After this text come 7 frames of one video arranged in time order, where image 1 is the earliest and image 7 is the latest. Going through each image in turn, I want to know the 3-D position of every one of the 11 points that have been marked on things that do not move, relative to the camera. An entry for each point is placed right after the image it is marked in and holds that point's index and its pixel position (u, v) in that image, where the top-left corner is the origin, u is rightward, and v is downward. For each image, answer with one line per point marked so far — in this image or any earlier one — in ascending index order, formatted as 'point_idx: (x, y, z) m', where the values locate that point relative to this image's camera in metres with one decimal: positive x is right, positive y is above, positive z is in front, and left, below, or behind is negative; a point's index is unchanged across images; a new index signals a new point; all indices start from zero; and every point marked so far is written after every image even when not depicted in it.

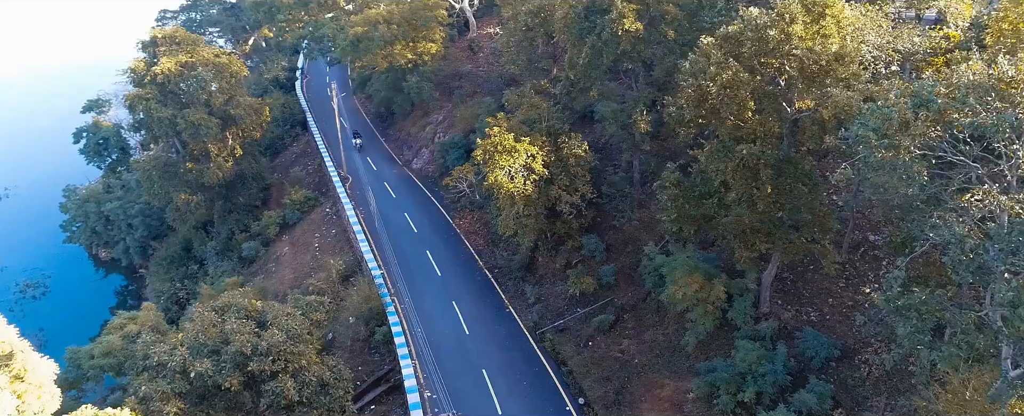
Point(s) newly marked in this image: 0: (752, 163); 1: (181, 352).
0: (+4.9, +0.9, +12.3) m
1: (-7.7, -3.3, +13.3) m
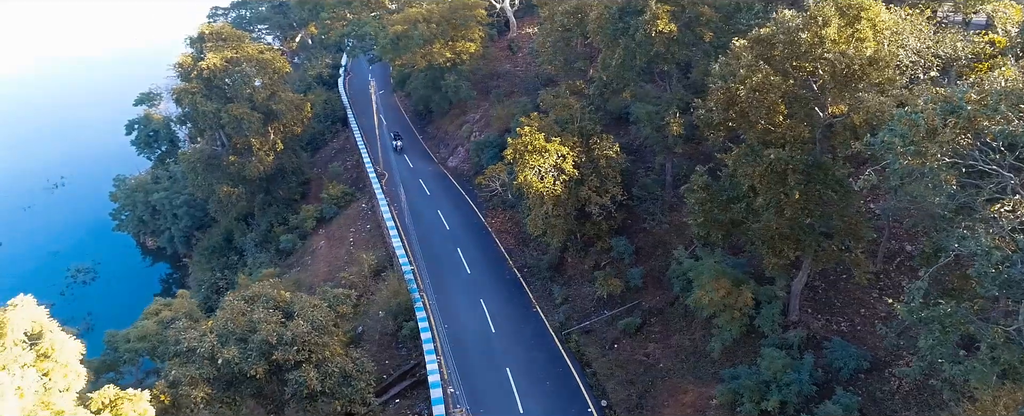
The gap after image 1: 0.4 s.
0: (+5.4, +0.8, +12.2) m
1: (-7.2, -3.1, +13.9) m
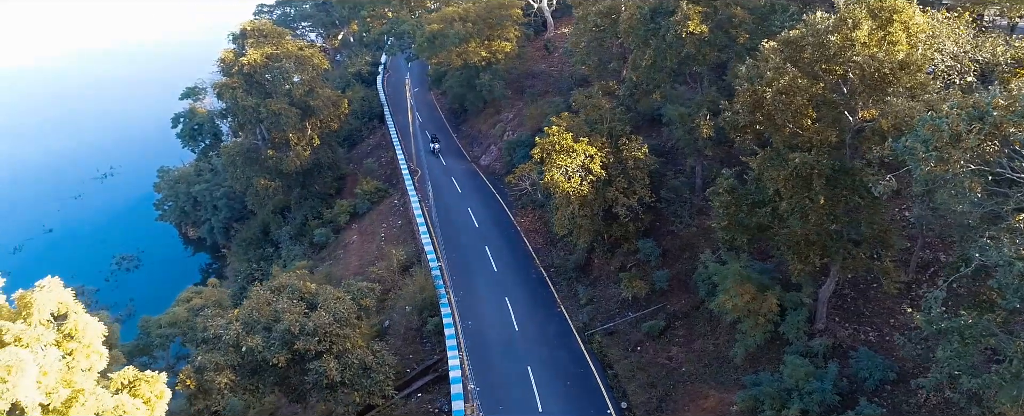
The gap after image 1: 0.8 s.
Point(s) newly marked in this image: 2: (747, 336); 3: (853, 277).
0: (+5.9, +0.7, +12.0) m
1: (-6.7, -2.9, +14.4) m
2: (+6.6, -3.6, +16.6) m
3: (+9.7, -2.0, +16.8) m
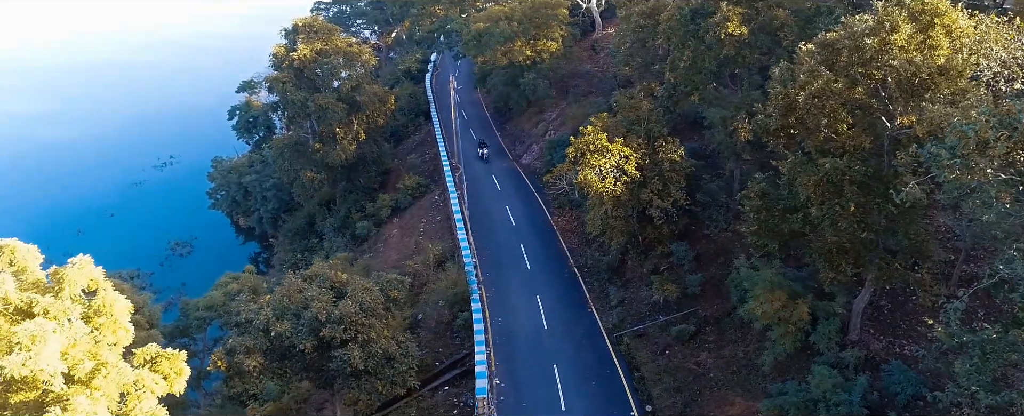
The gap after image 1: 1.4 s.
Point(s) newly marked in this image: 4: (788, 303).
0: (+6.4, +0.6, +11.7) m
1: (-6.1, -2.6, +15.0) m
2: (+7.3, -3.7, +16.3) m
3: (+10.4, -2.2, +16.3) m
4: (+7.3, -2.5, +15.7) m
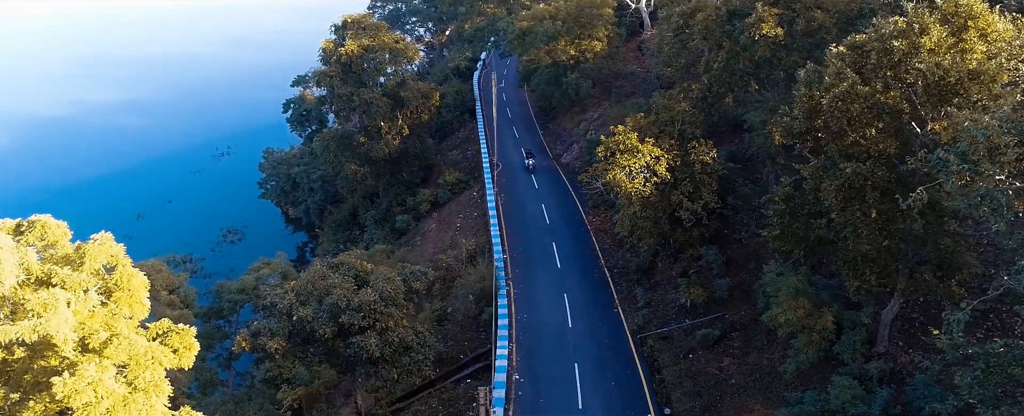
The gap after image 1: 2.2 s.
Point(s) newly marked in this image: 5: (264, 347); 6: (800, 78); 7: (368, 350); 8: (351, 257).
0: (+6.6, +0.5, +11.3) m
1: (-5.7, -2.3, +15.5) m
2: (+7.7, -3.9, +15.9) m
3: (+10.9, -2.5, +15.7) m
4: (+7.7, -2.6, +15.2) m
5: (-6.1, -3.4, +14.6) m
6: (+6.1, +2.8, +12.7) m
7: (-3.6, -3.6, +15.0) m
8: (-4.7, -1.4, +17.5) m
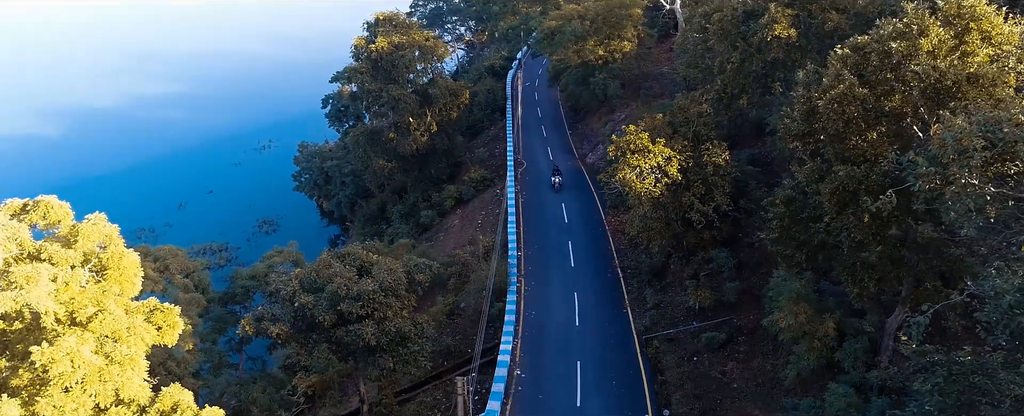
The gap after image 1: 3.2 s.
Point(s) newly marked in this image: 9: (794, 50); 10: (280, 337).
0: (+6.4, +0.4, +11.2) m
1: (-5.8, -2.0, +15.8) m
2: (+7.6, -4.0, +15.6) m
3: (+10.8, -2.7, +15.3) m
4: (+7.6, -2.8, +15.0) m
5: (-6.2, -3.1, +15.0) m
6: (+6.1, +2.7, +12.5) m
7: (-3.7, -3.4, +15.3) m
8: (-4.7, -1.2, +17.8) m
9: (+9.5, +5.3, +19.9) m
10: (-6.0, -3.3, +15.2) m
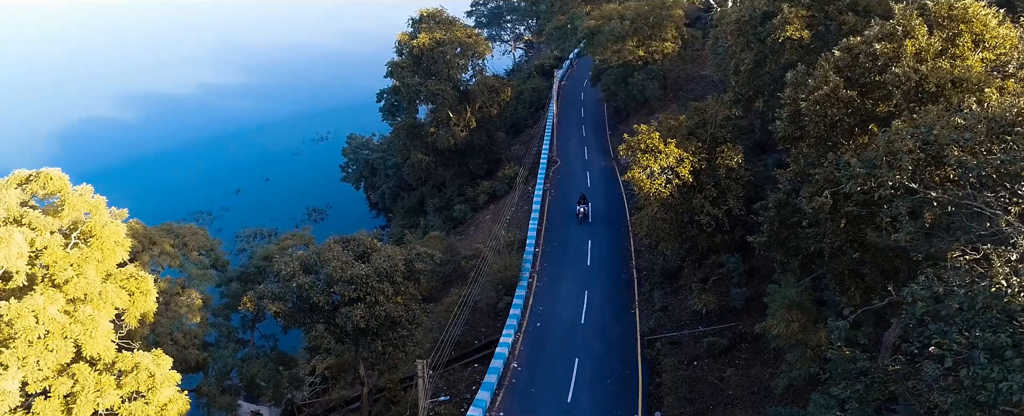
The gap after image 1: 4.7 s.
0: (+6.0, +0.3, +11.0) m
1: (-6.0, -1.6, +16.4) m
2: (+7.2, -4.1, +15.4) m
3: (+10.5, -2.9, +14.8) m
4: (+7.2, -2.9, +14.8) m
5: (-6.6, -2.6, +15.7) m
6: (+5.8, +2.6, +12.4) m
7: (-4.0, -3.0, +15.7) m
8: (-4.7, -0.8, +18.3) m
9: (+9.8, +5.1, +19.5) m
10: (-6.3, -2.9, +15.8) m
